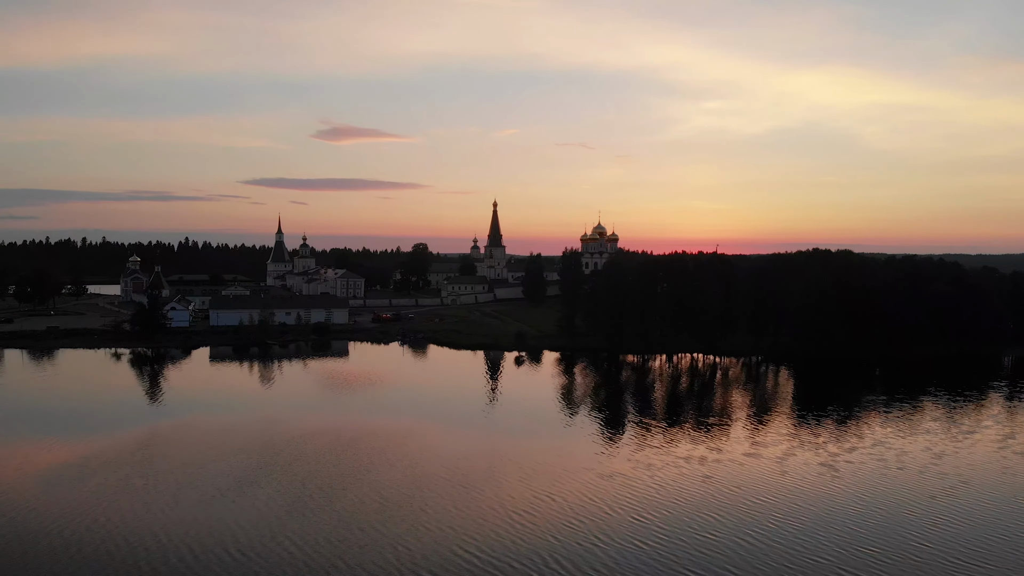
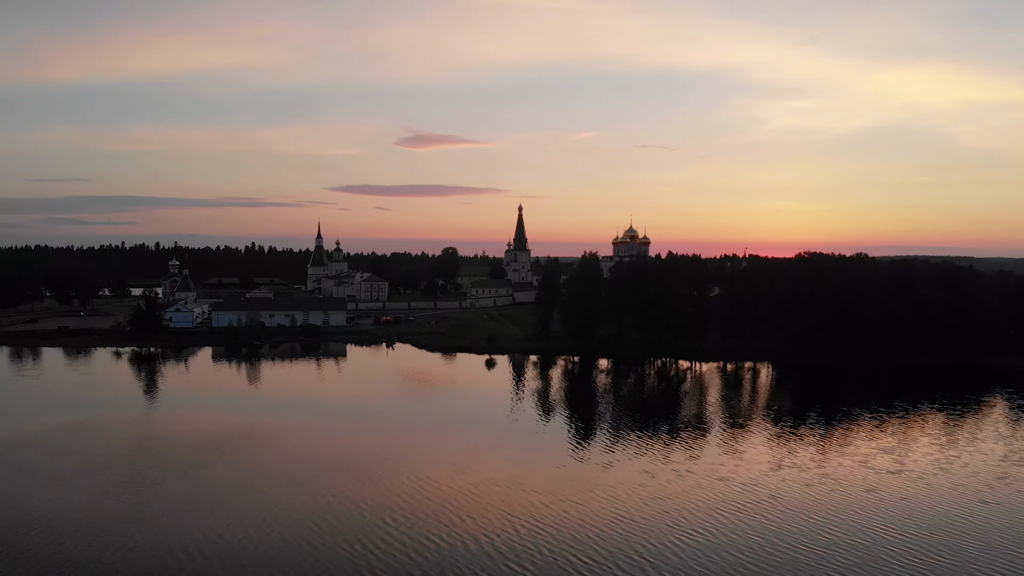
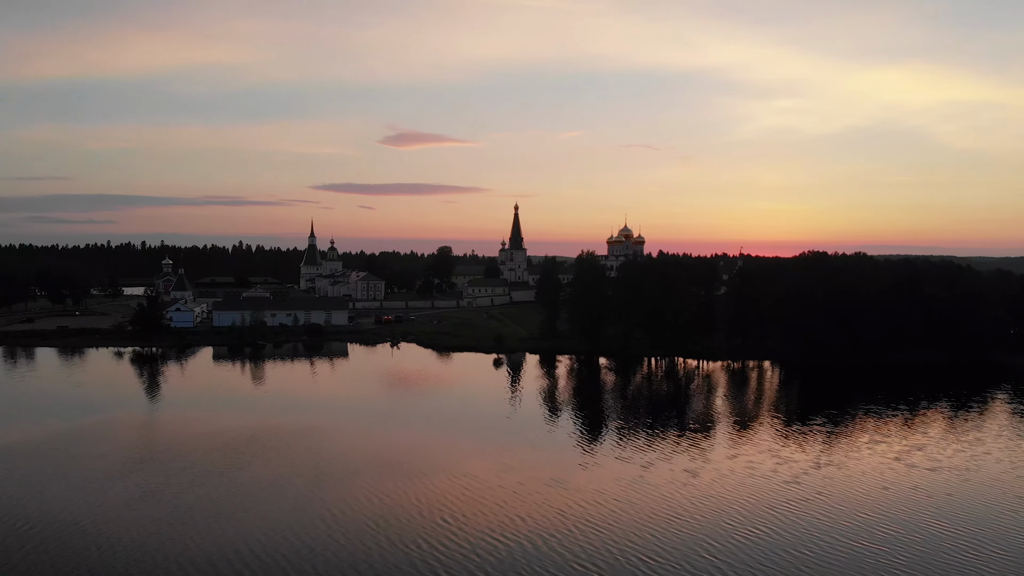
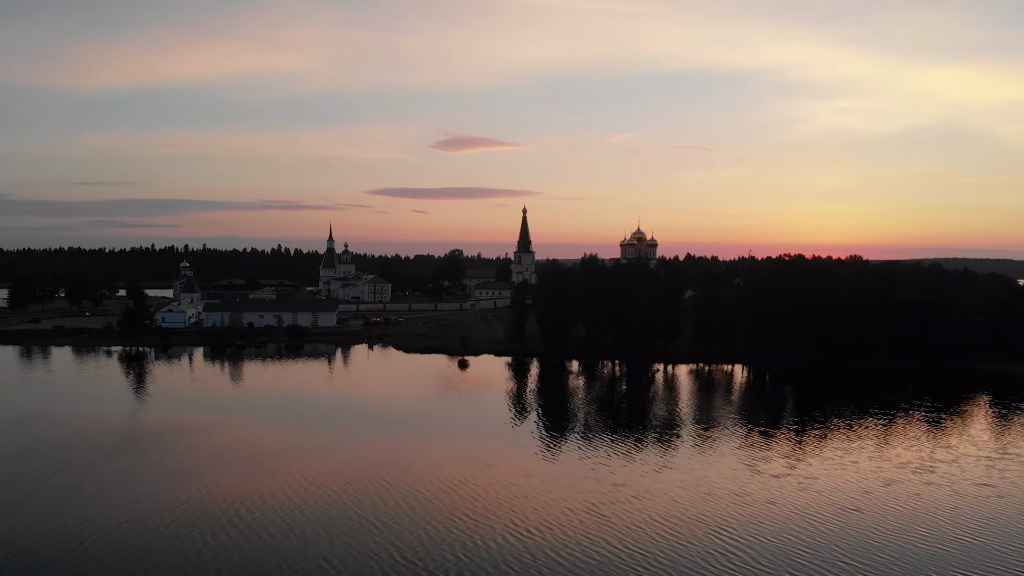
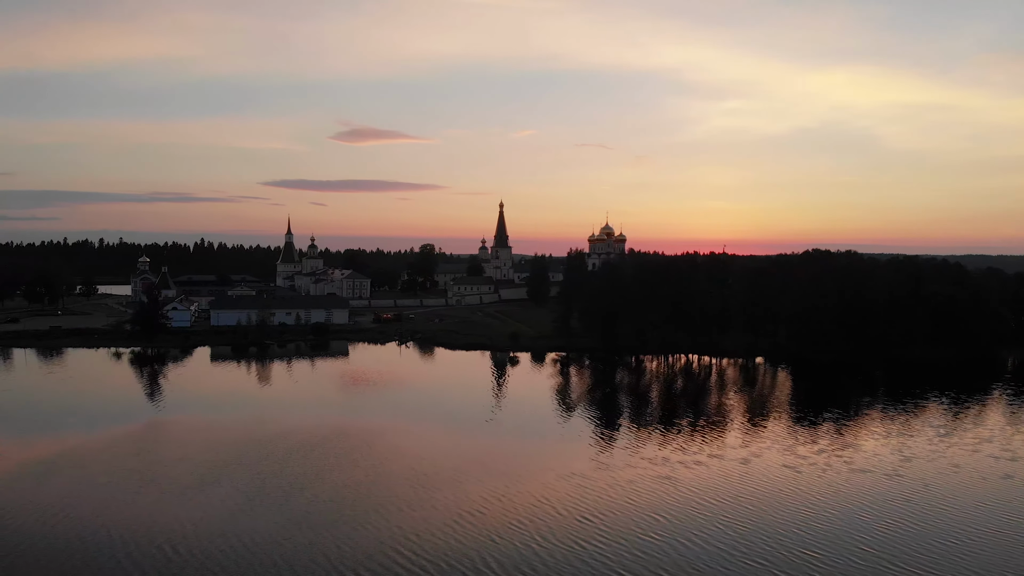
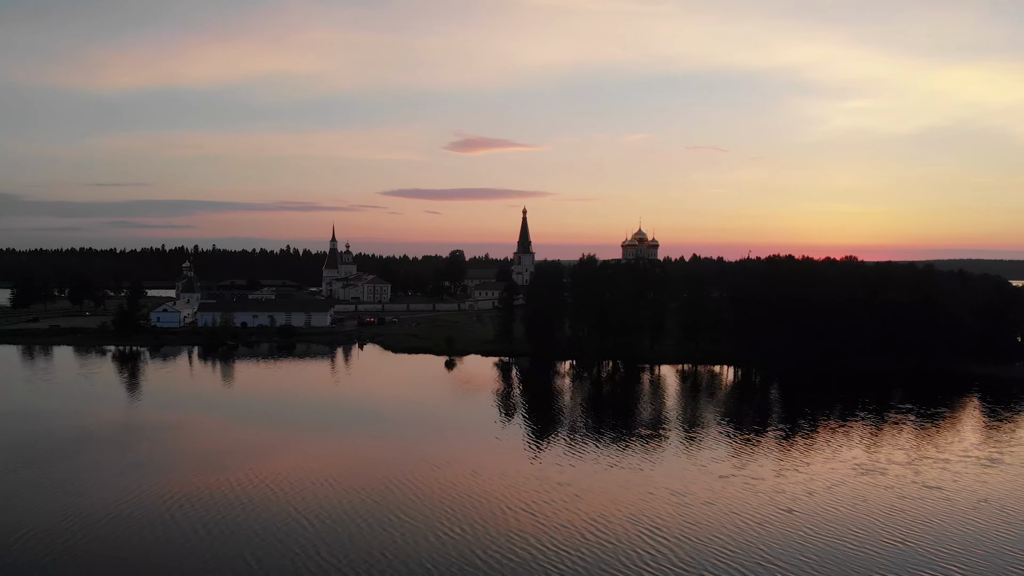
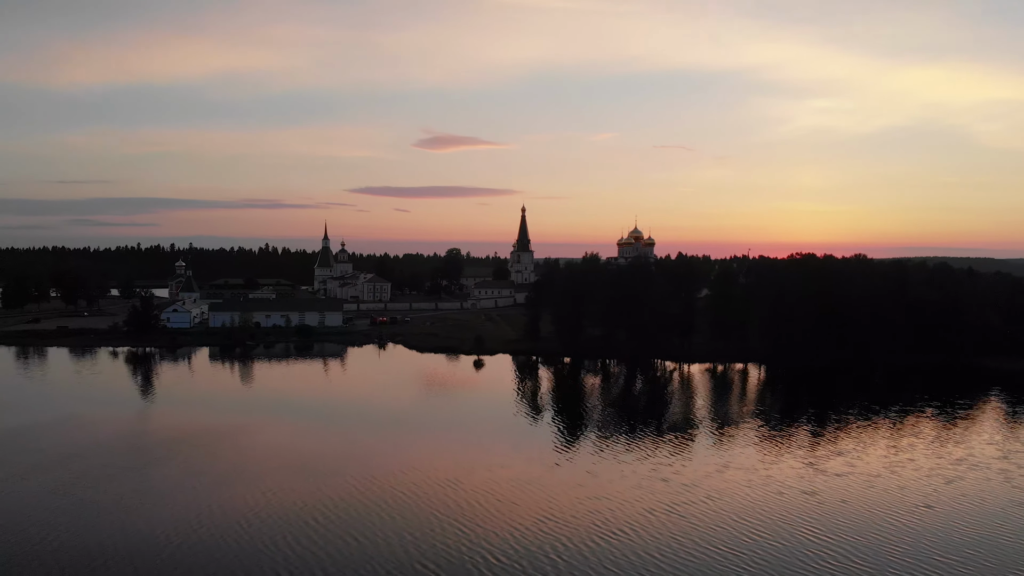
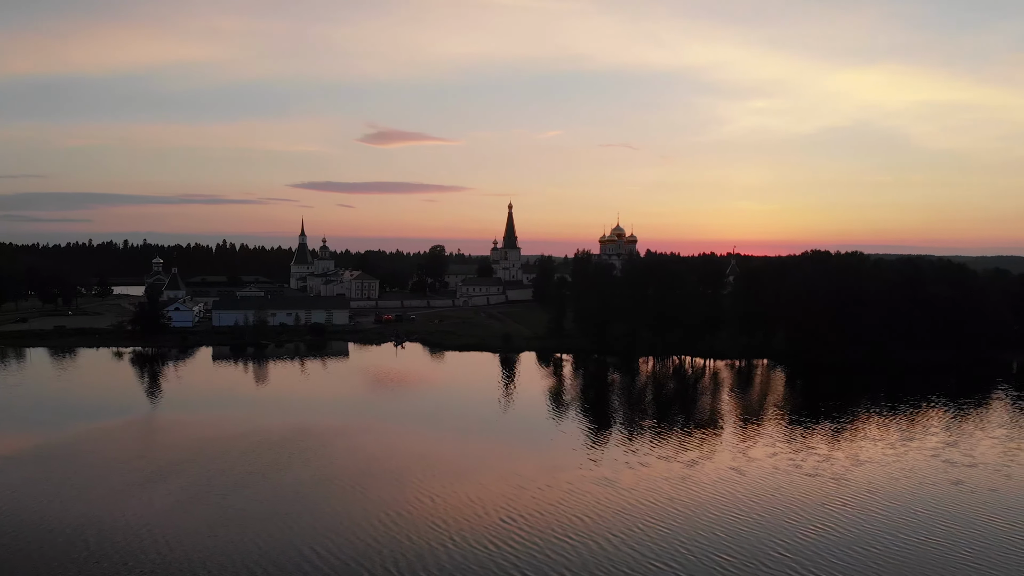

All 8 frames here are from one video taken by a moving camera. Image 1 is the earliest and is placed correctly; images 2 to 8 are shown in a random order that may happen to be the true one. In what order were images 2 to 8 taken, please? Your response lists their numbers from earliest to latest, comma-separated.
5, 8, 3, 2, 7, 4, 6
